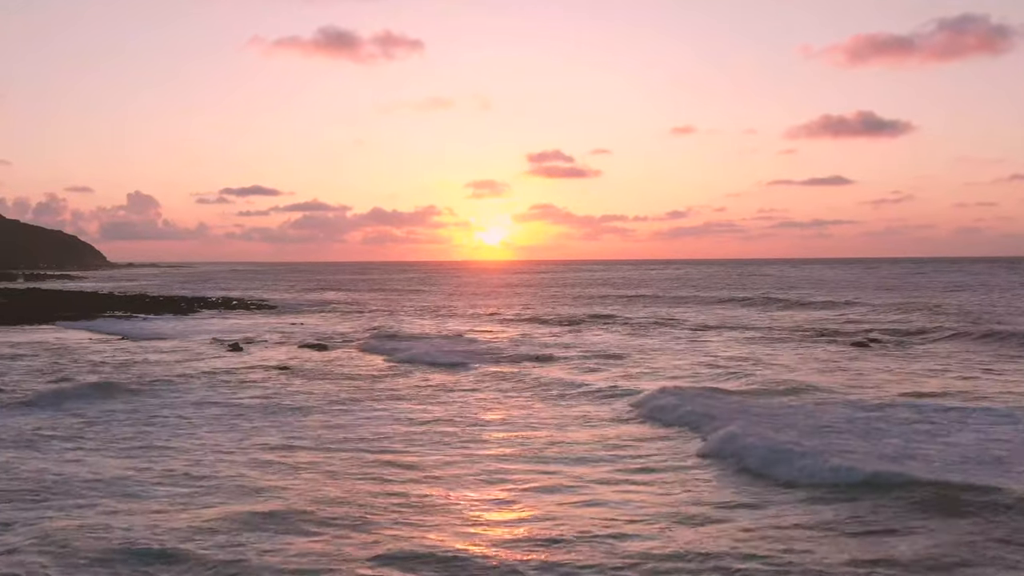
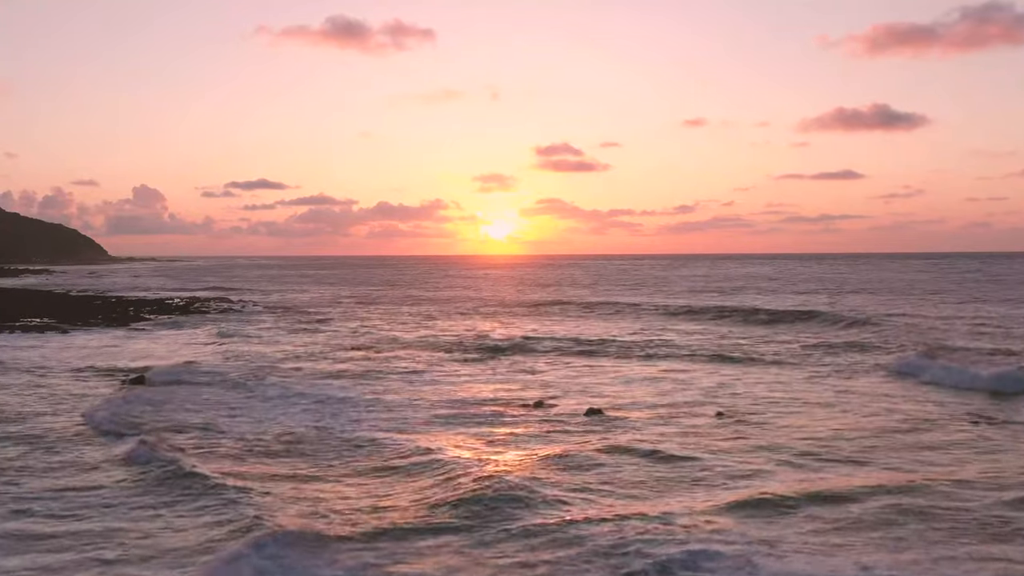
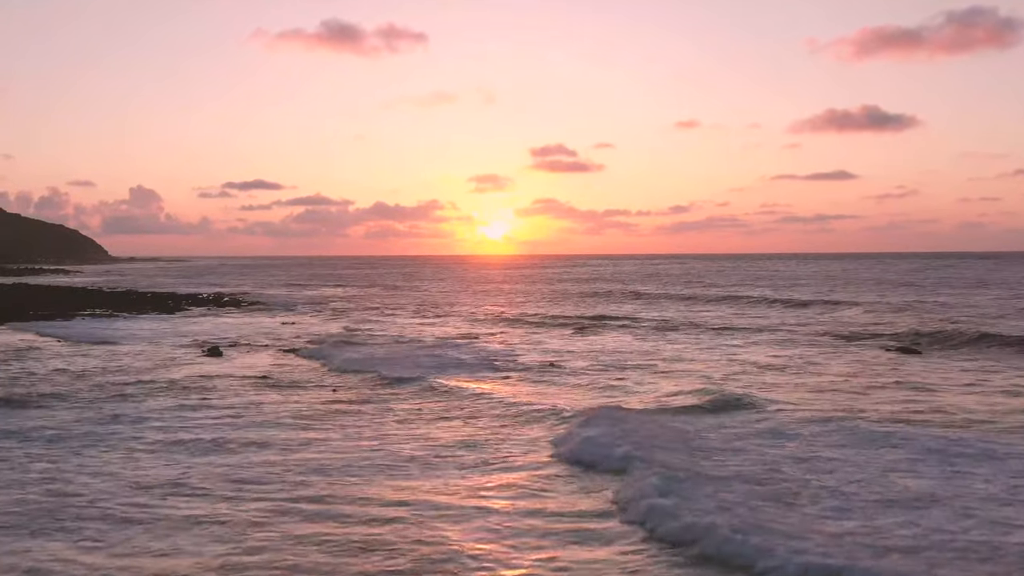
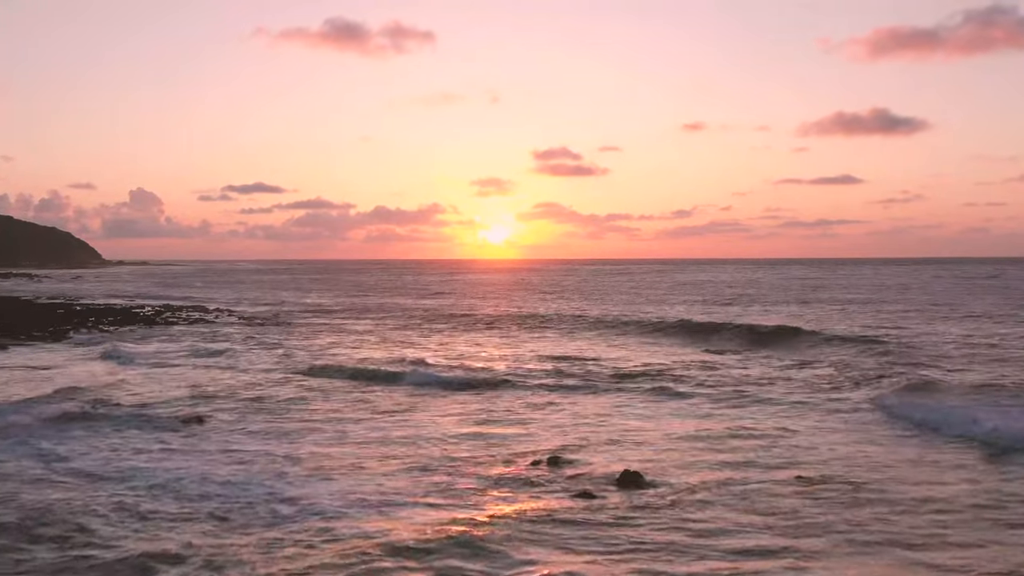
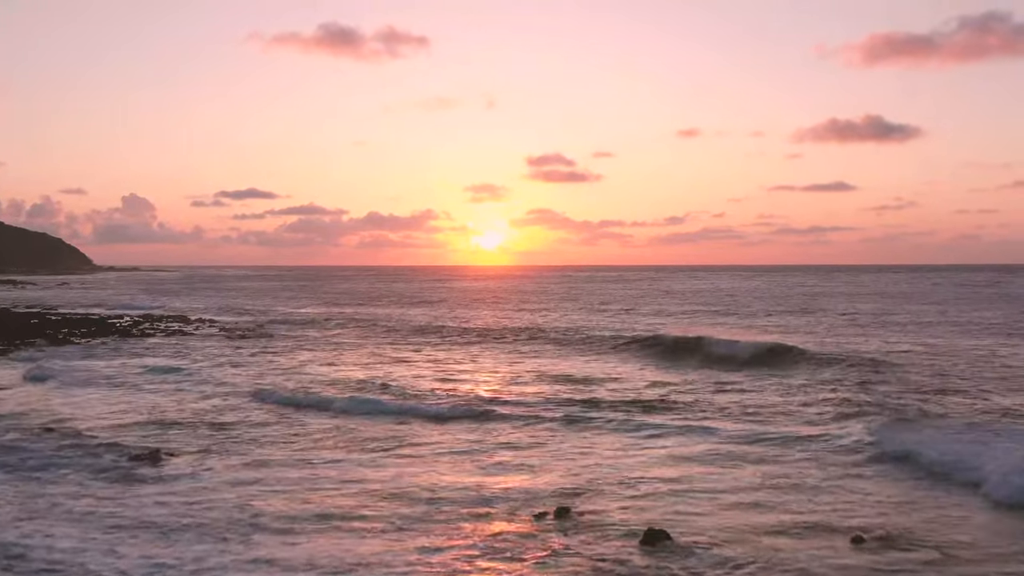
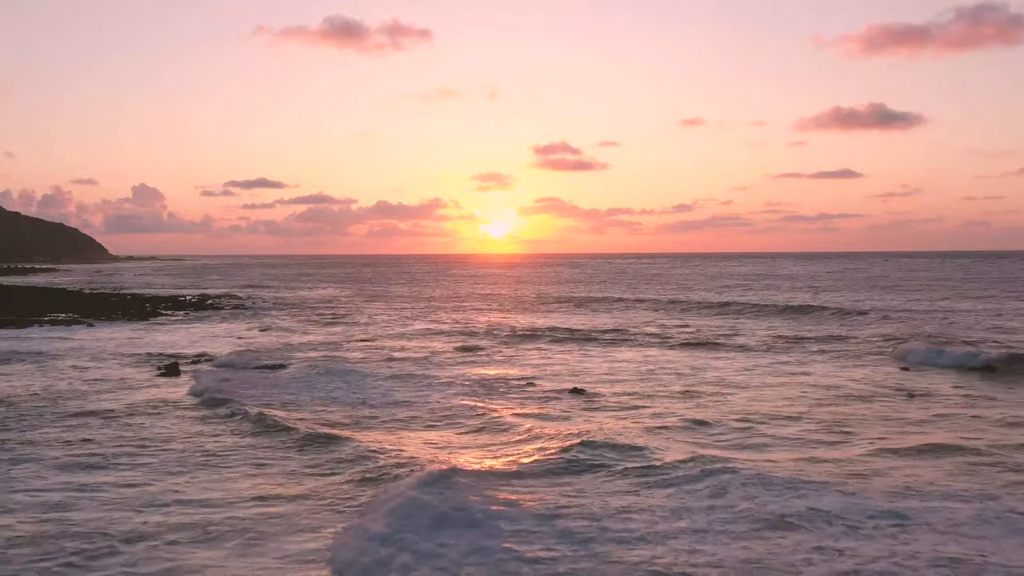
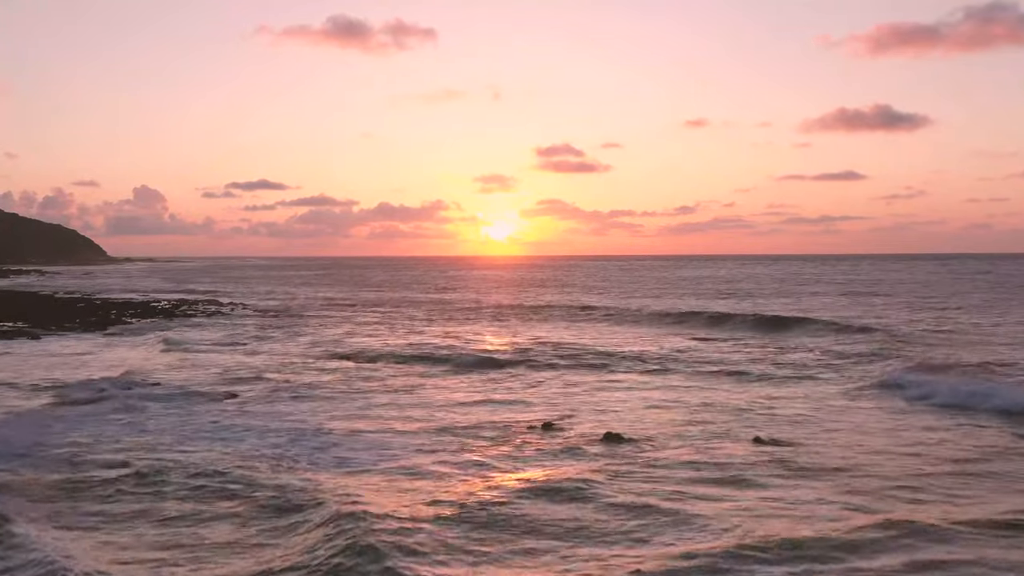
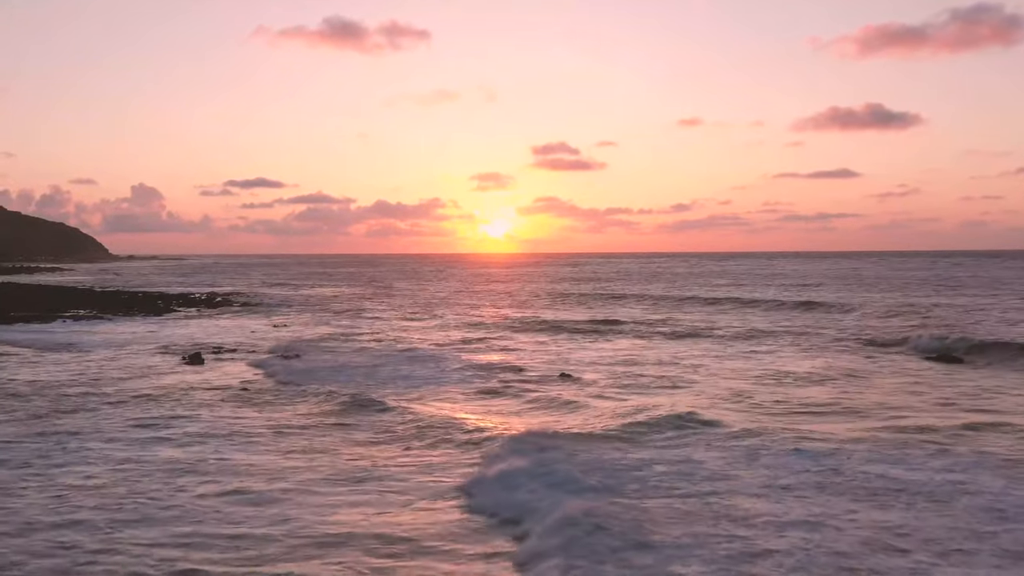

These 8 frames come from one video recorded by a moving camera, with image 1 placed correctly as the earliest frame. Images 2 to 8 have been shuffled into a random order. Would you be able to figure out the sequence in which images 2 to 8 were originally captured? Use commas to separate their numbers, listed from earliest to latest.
3, 8, 6, 2, 7, 4, 5
